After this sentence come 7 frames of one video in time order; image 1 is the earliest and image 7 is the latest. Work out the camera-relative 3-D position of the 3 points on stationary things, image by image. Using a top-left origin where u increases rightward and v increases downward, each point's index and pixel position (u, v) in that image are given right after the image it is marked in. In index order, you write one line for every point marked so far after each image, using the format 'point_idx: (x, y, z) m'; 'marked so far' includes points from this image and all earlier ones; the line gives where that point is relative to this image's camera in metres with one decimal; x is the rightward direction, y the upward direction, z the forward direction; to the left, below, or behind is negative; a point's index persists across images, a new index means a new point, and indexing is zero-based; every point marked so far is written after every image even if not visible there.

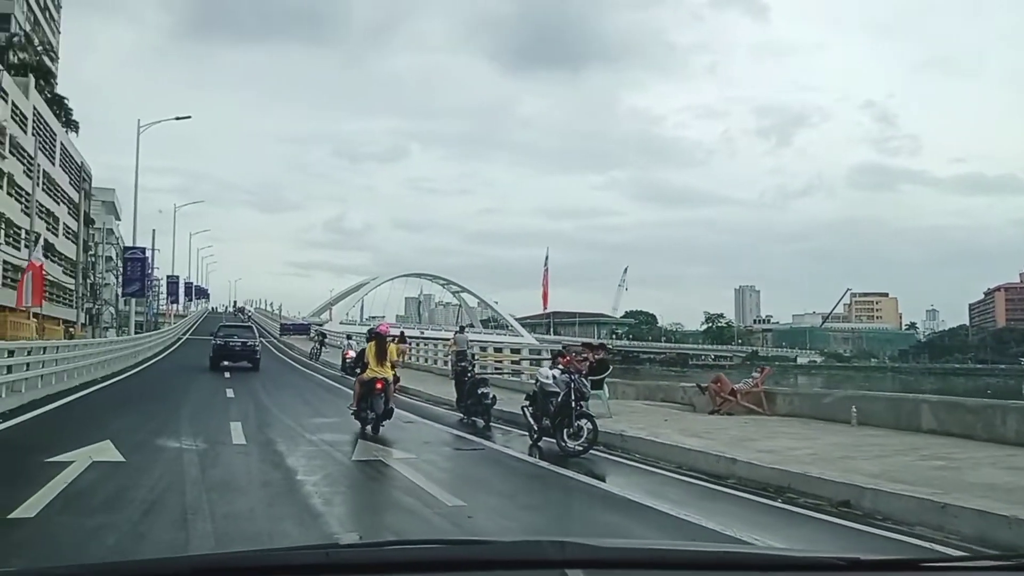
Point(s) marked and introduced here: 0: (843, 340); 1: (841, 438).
0: (+6.9, -1.1, +18.7) m
1: (+4.1, -1.9, +10.8) m
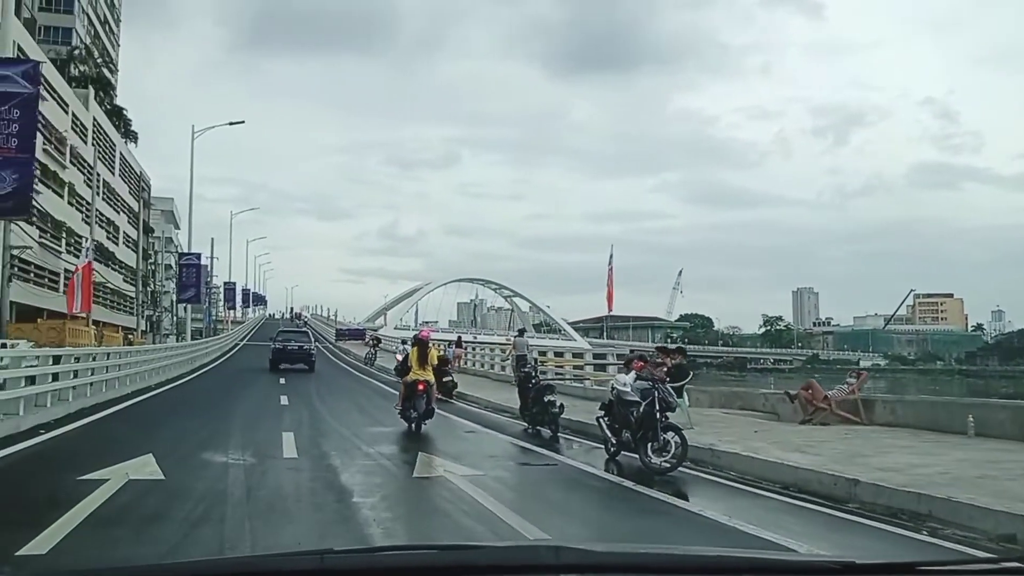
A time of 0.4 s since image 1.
0: (+8.0, -1.1, +18.0) m
1: (+4.8, -1.9, +10.3) m
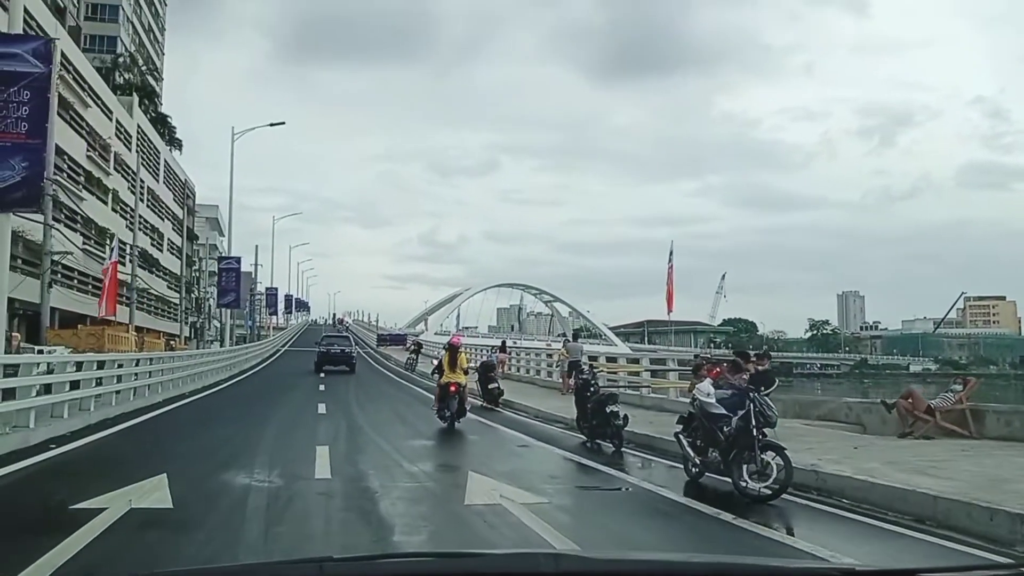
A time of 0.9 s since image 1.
0: (+8.9, -1.1, +17.3) m
1: (+5.3, -1.9, +9.7) m
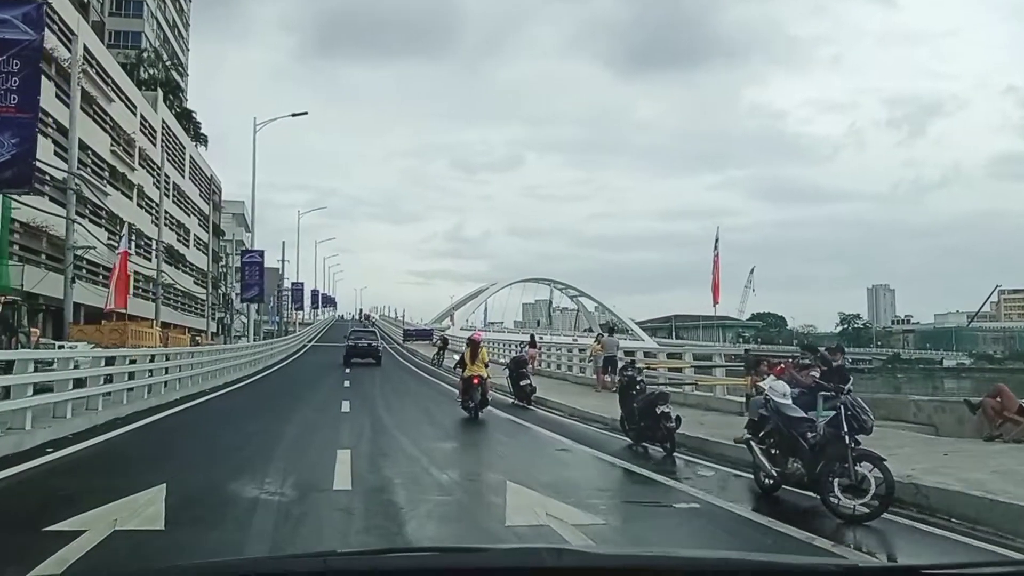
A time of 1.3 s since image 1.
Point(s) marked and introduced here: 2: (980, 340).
0: (+9.4, -1.0, +16.7) m
1: (+5.6, -1.8, +9.2) m
2: (+9.1, -1.0, +16.9) m
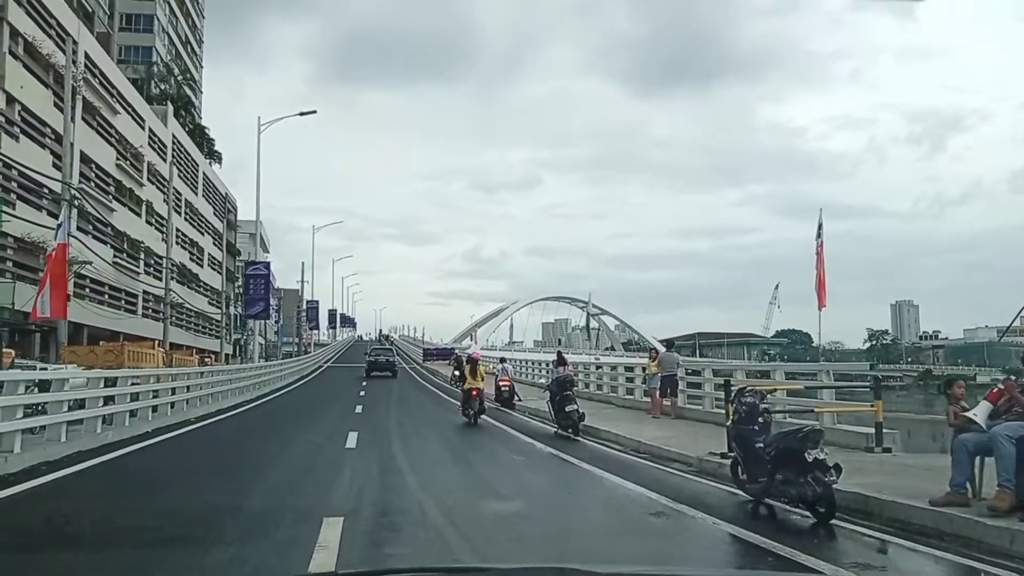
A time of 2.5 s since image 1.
0: (+9.9, -1.2, +15.6) m
1: (+5.9, -1.9, +8.2) m
2: (+9.6, -1.2, +15.8) m
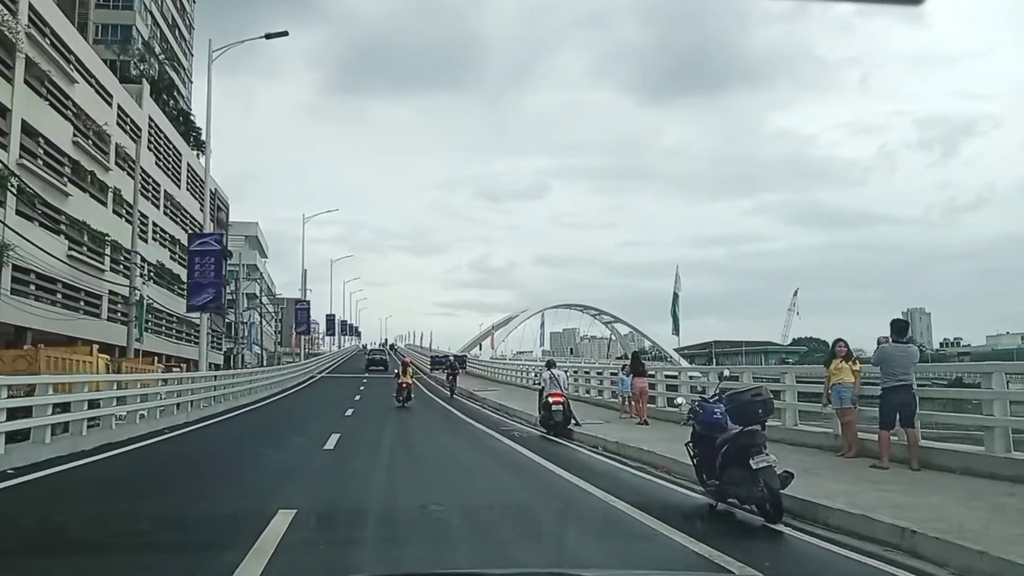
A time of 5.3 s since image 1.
0: (+10.2, -1.1, +13.4) m
1: (+6.2, -1.7, +6.0) m
2: (+9.9, -1.1, +13.5) m
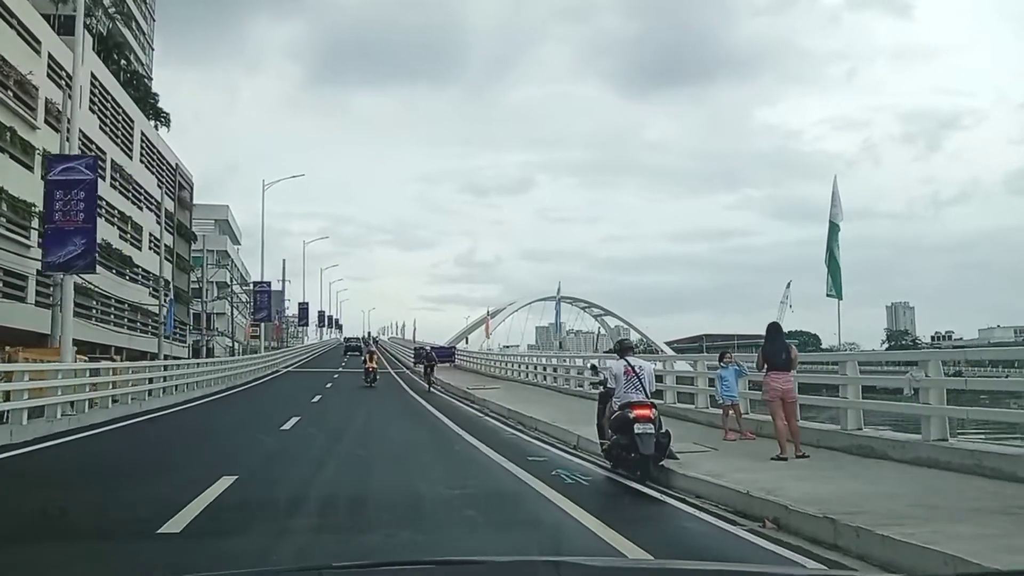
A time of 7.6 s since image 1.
0: (+10.2, -0.8, +11.6) m
1: (+6.3, -1.5, +4.2) m
2: (+9.9, -0.8, +11.8) m
